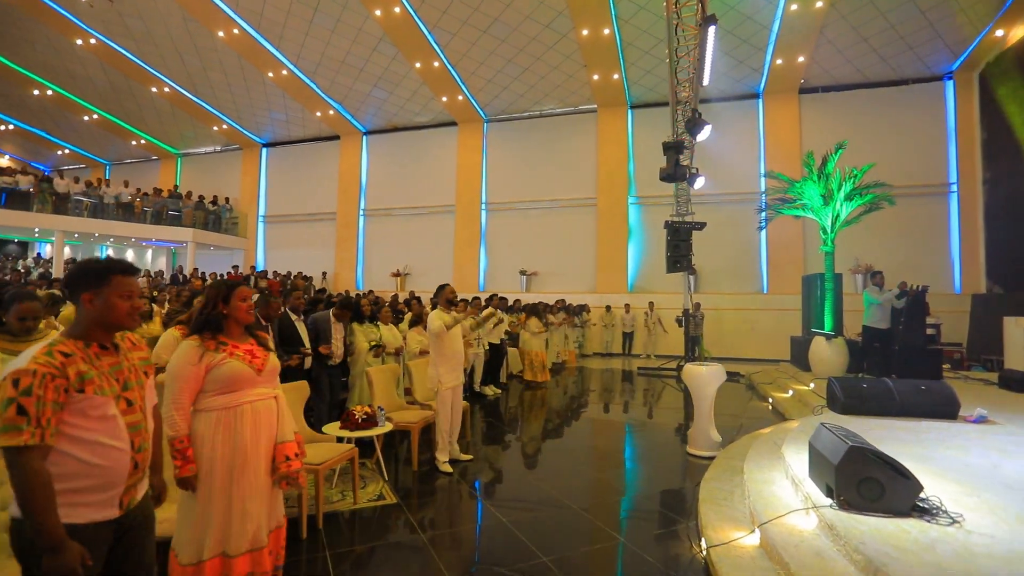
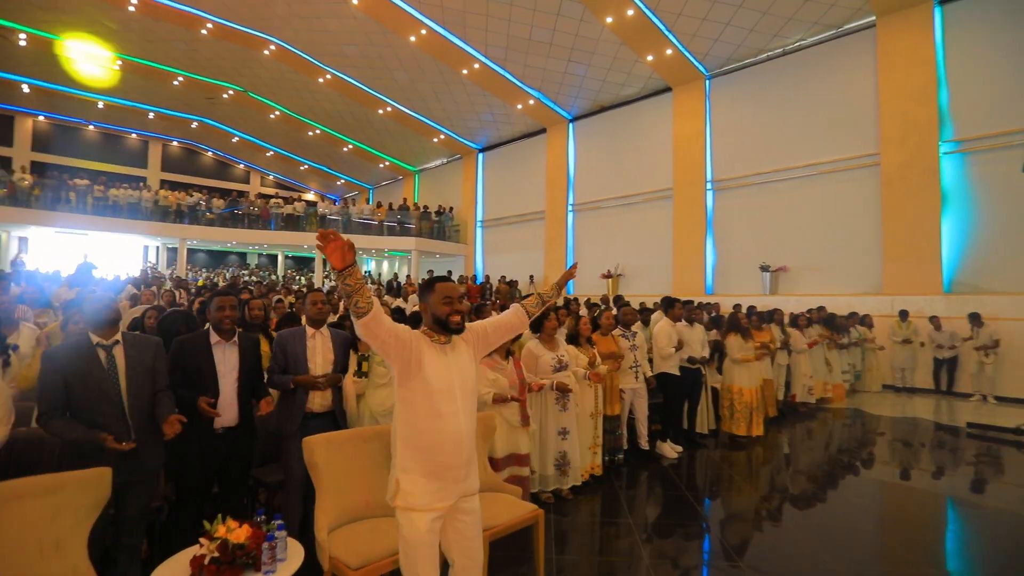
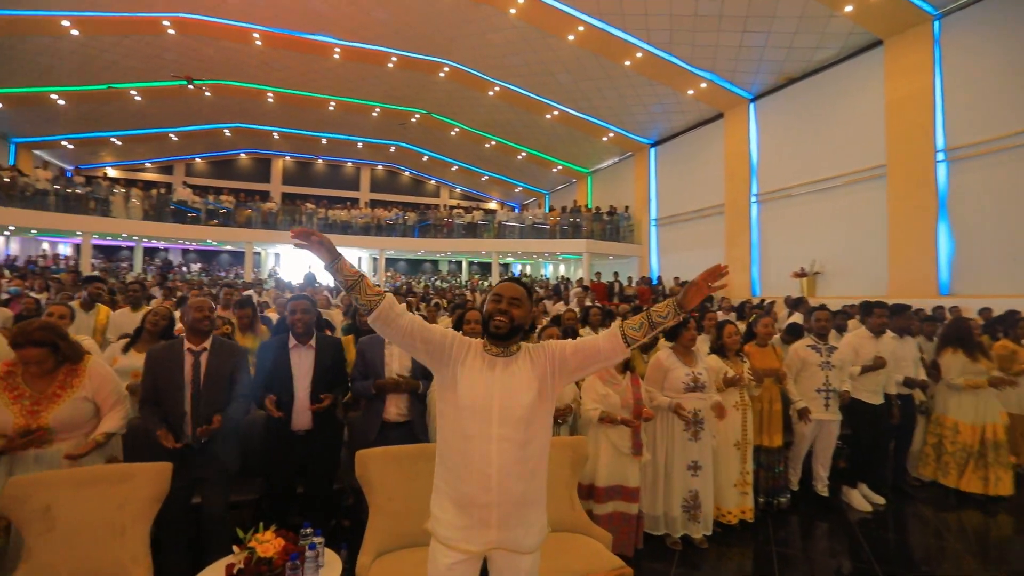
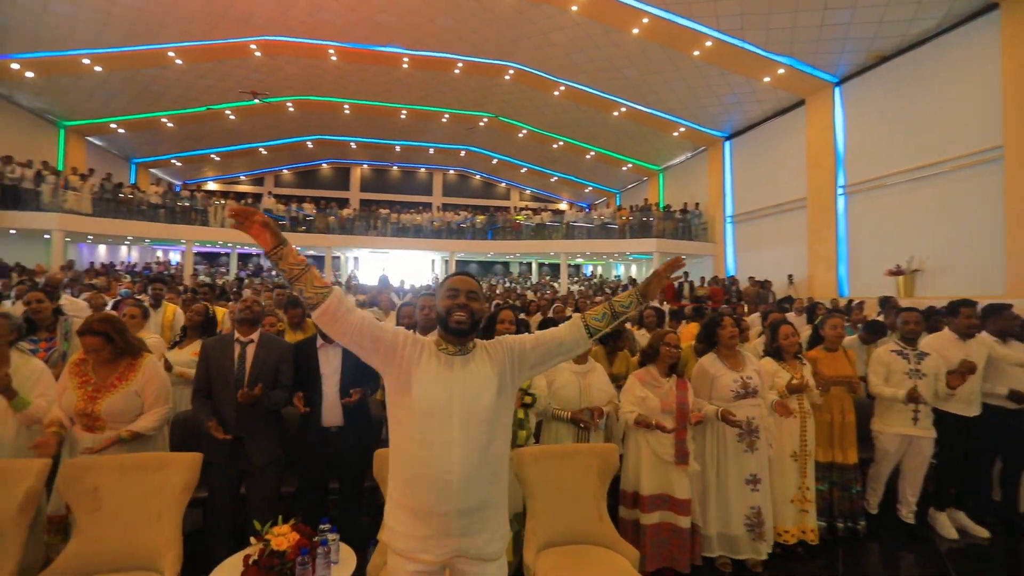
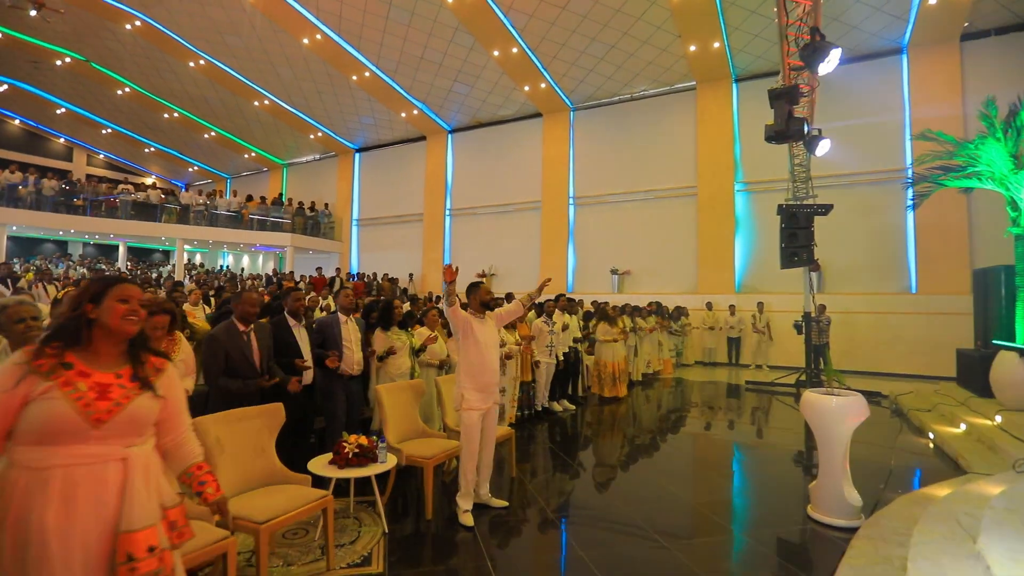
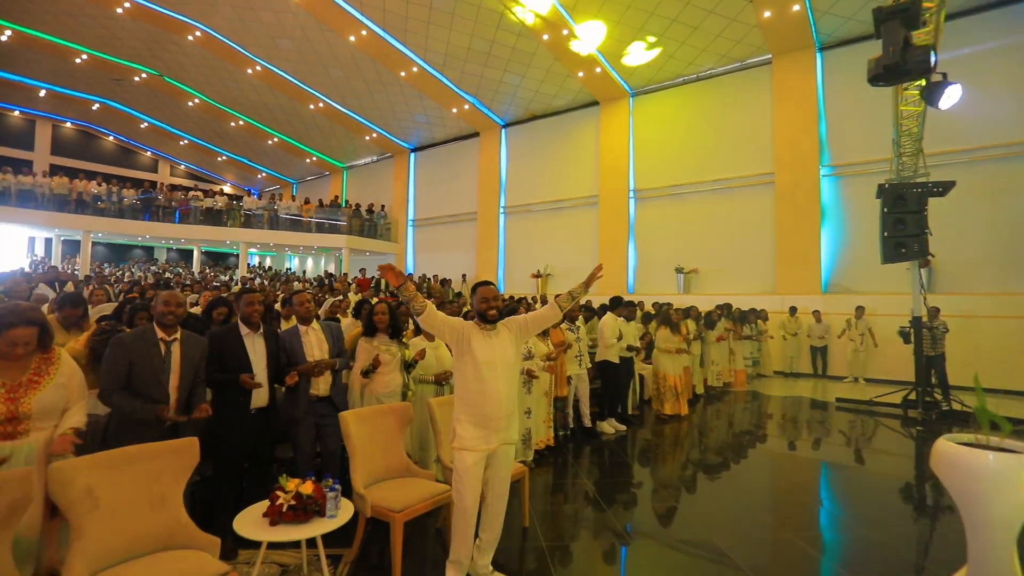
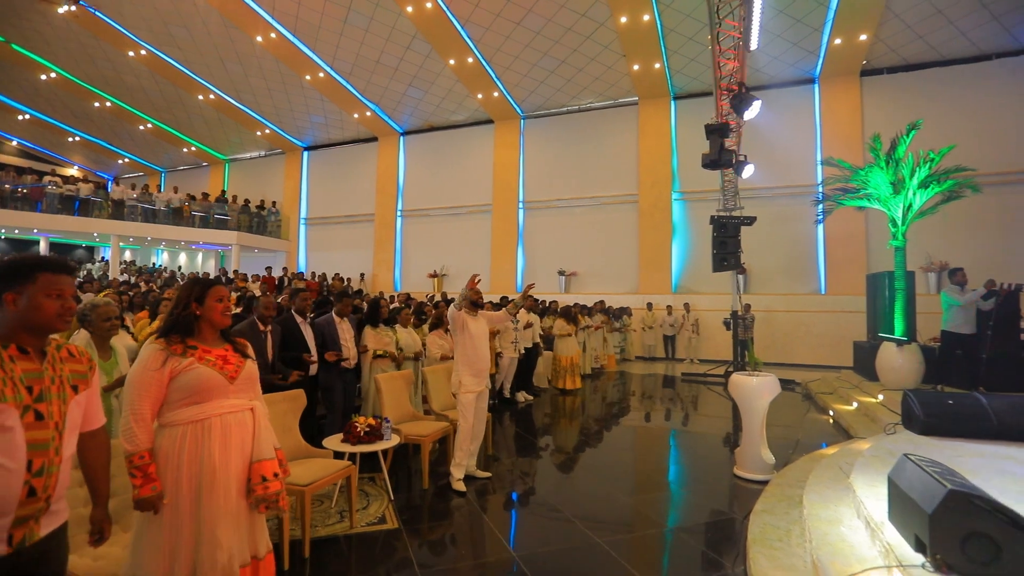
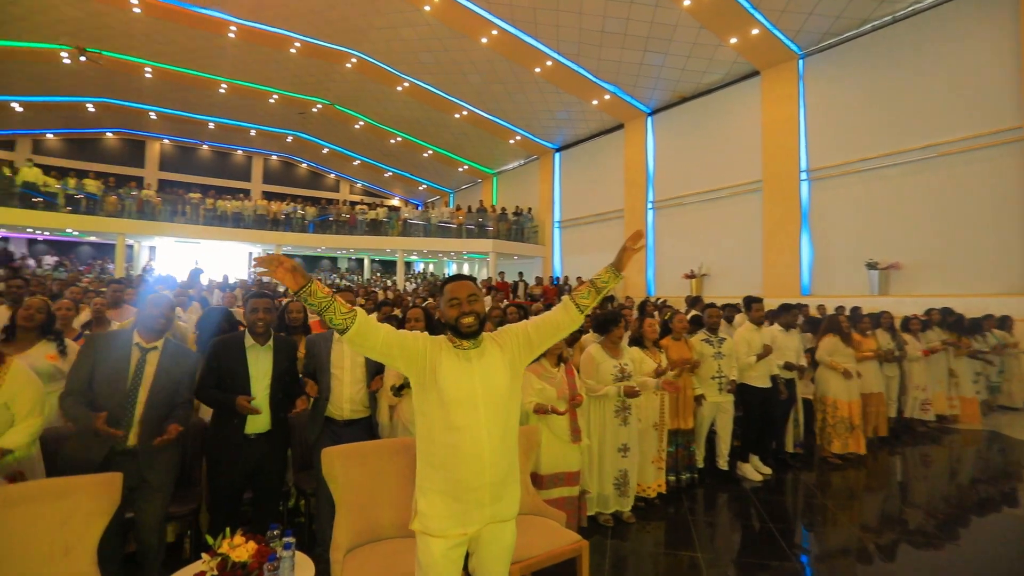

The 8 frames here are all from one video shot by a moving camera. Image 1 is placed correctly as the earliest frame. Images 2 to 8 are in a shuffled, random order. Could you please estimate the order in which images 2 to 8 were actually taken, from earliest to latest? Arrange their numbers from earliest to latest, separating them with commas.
7, 5, 6, 2, 8, 3, 4
